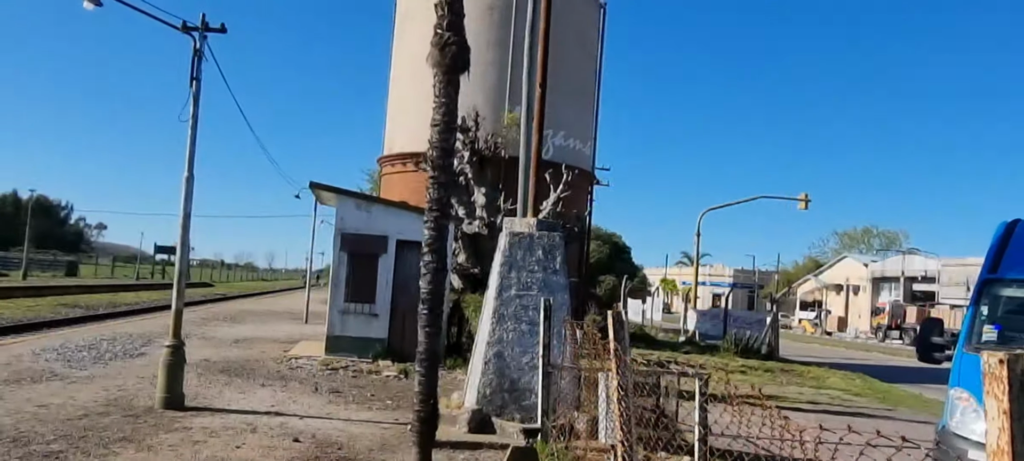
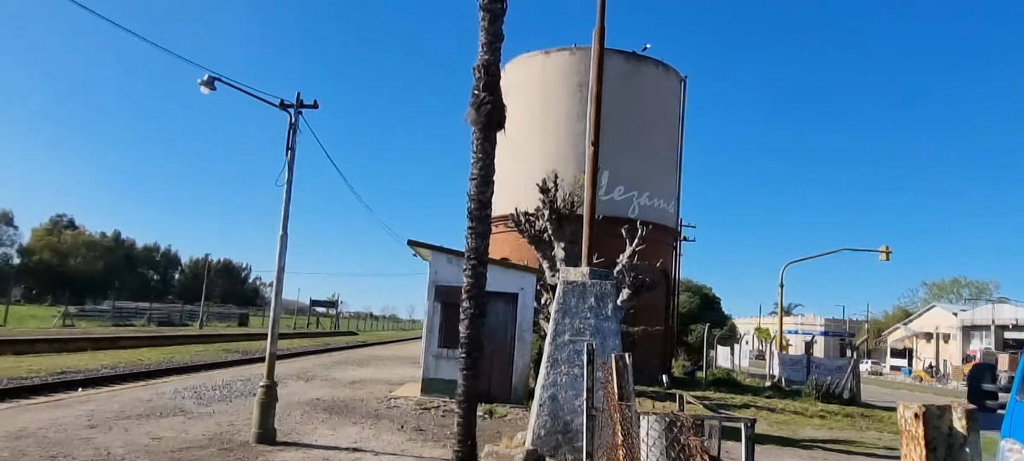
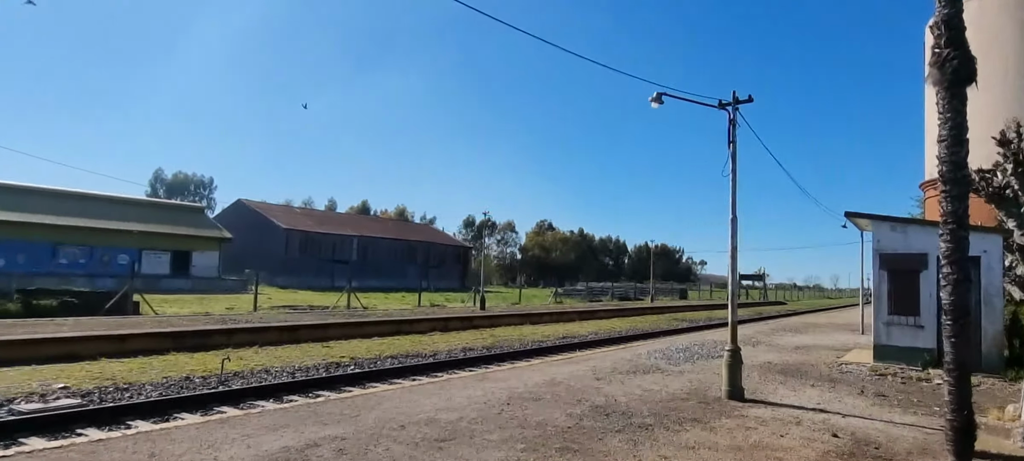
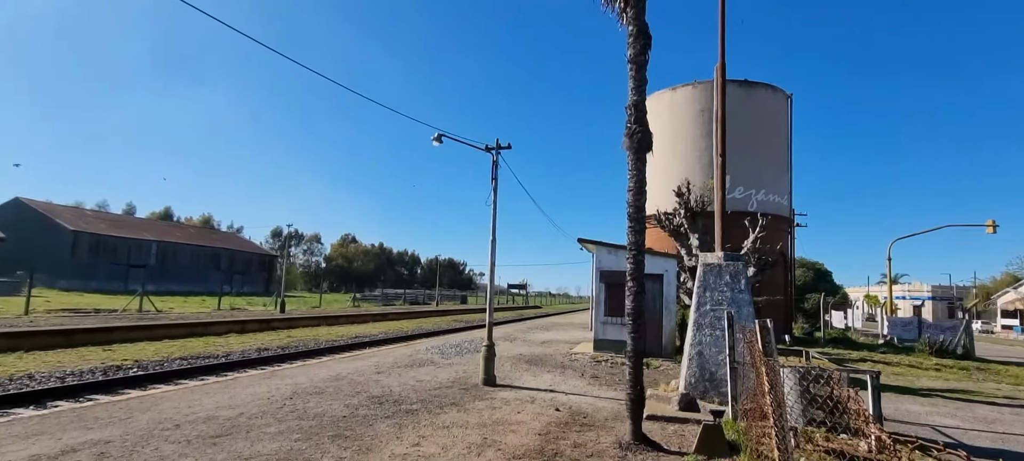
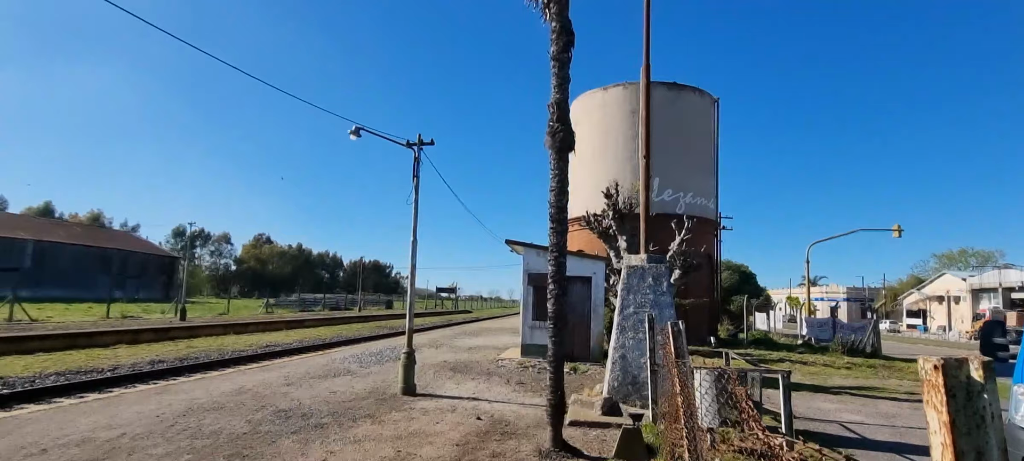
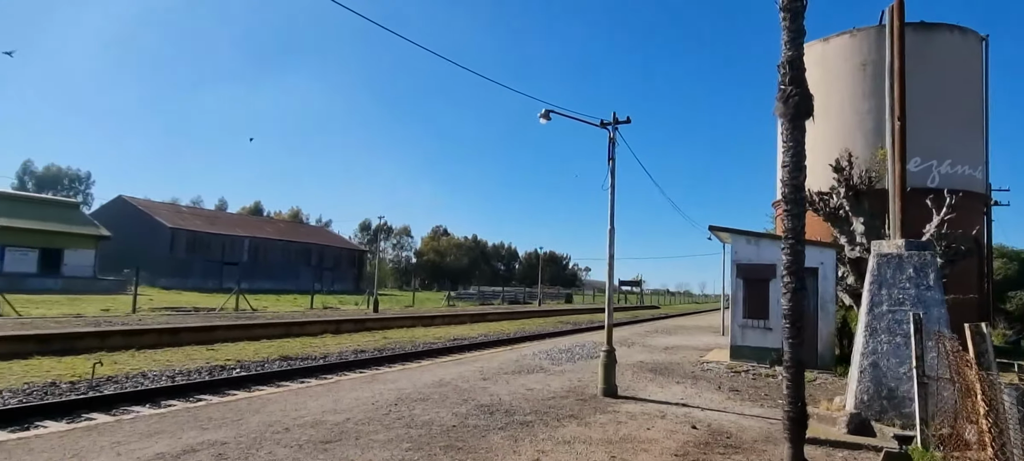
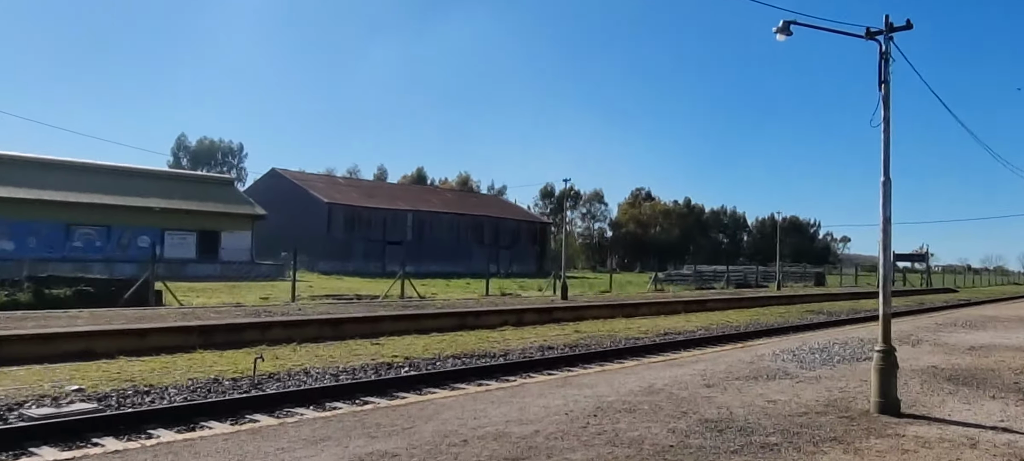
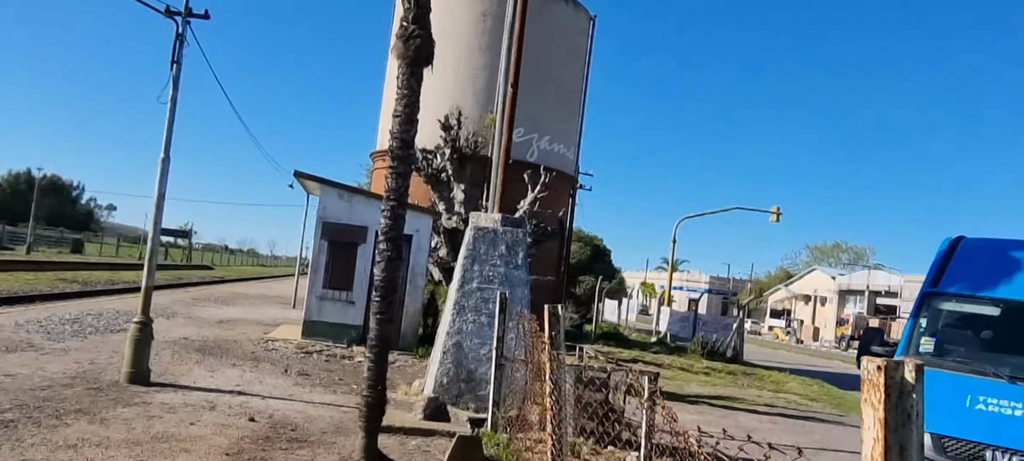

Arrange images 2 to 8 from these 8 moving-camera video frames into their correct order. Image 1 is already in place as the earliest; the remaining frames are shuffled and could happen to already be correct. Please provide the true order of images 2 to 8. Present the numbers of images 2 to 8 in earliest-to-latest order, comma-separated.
8, 2, 5, 4, 6, 3, 7
